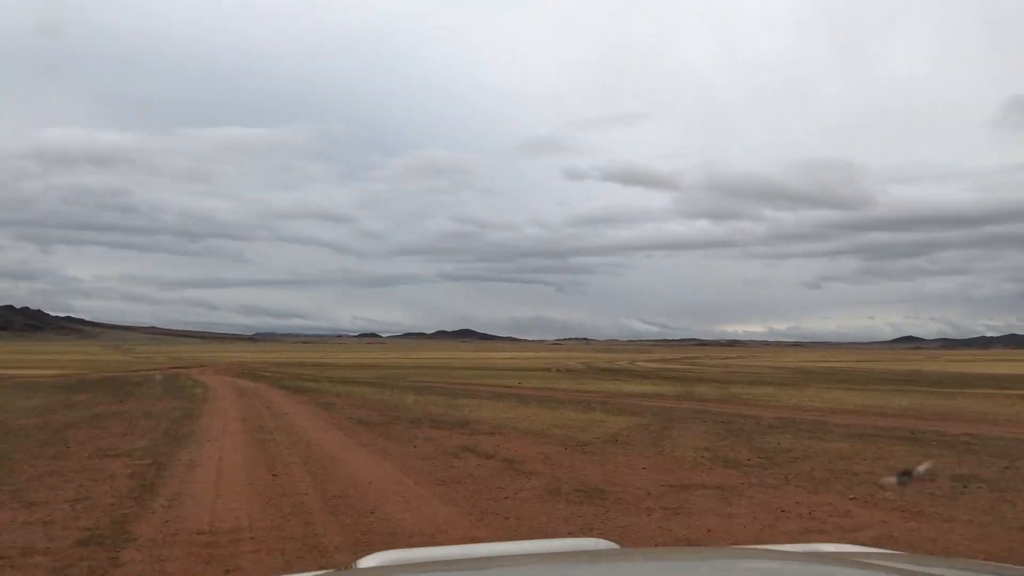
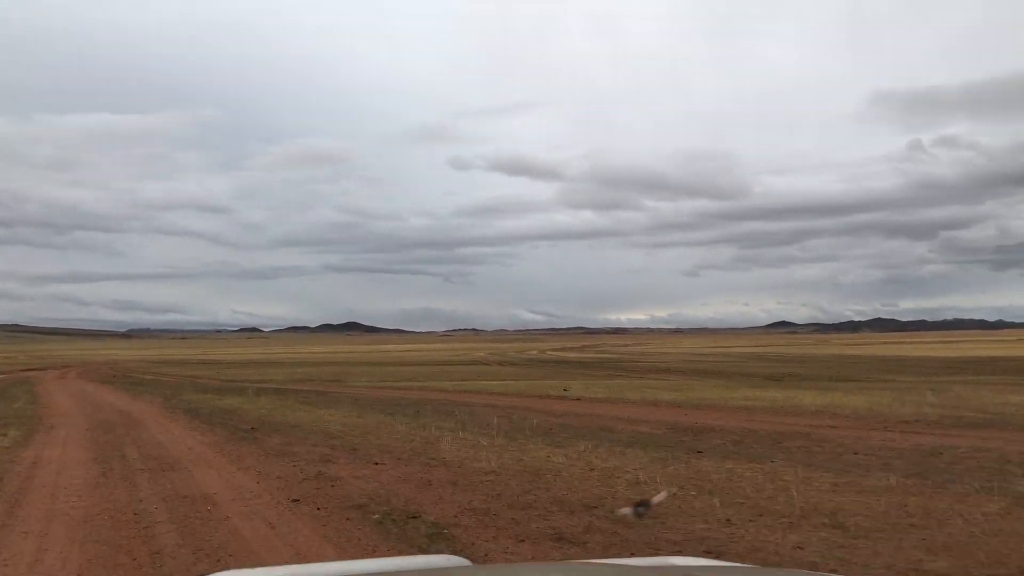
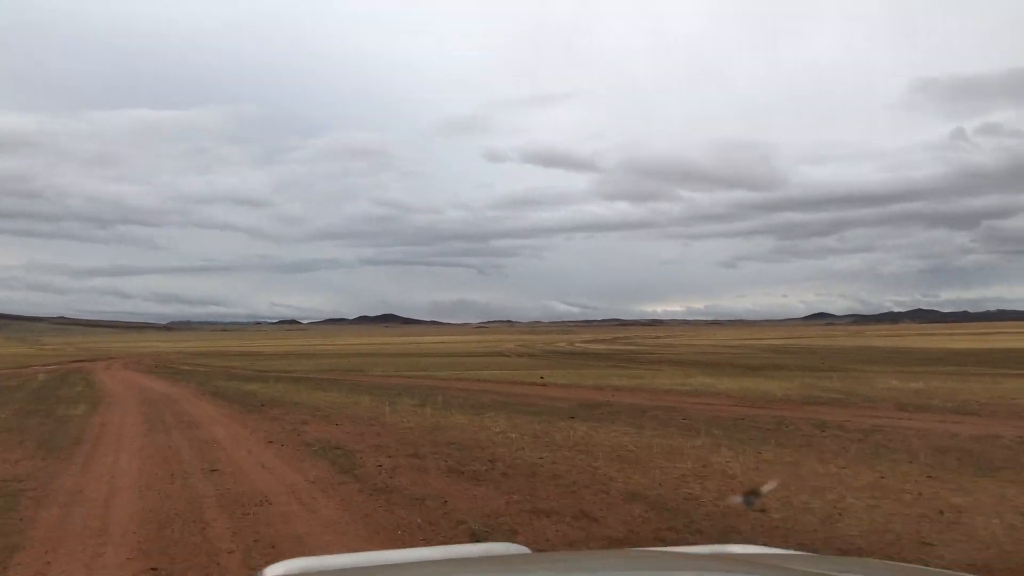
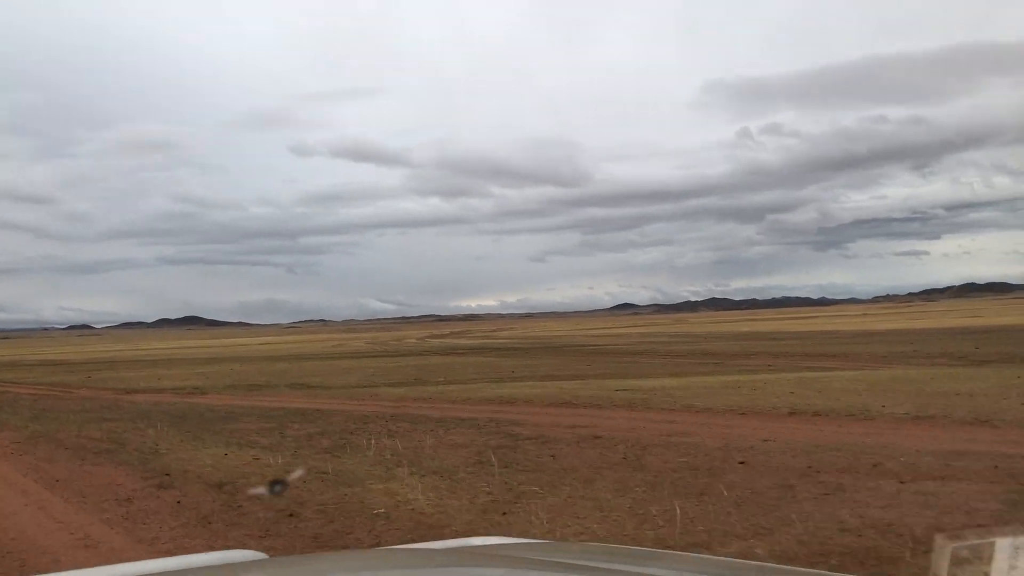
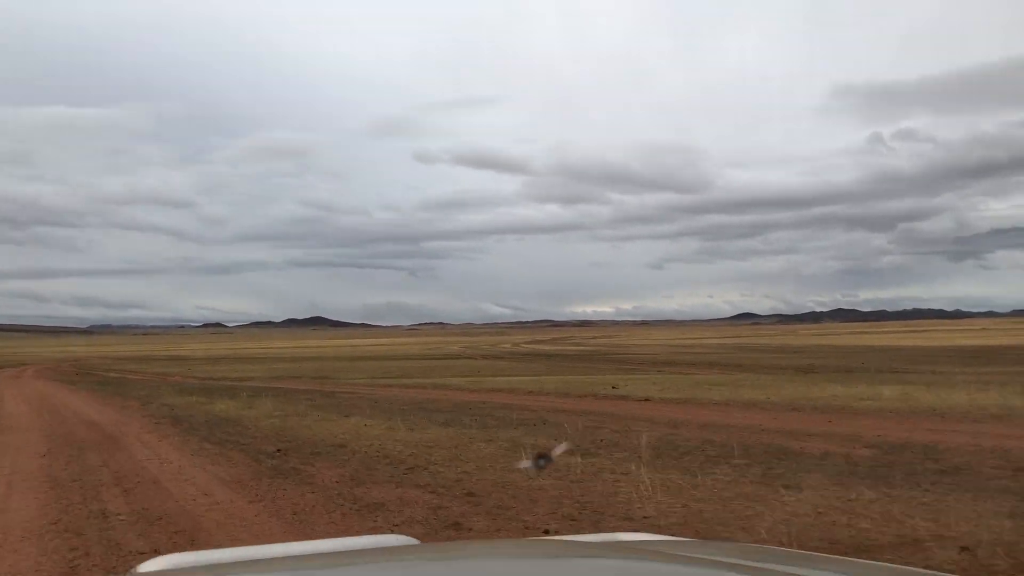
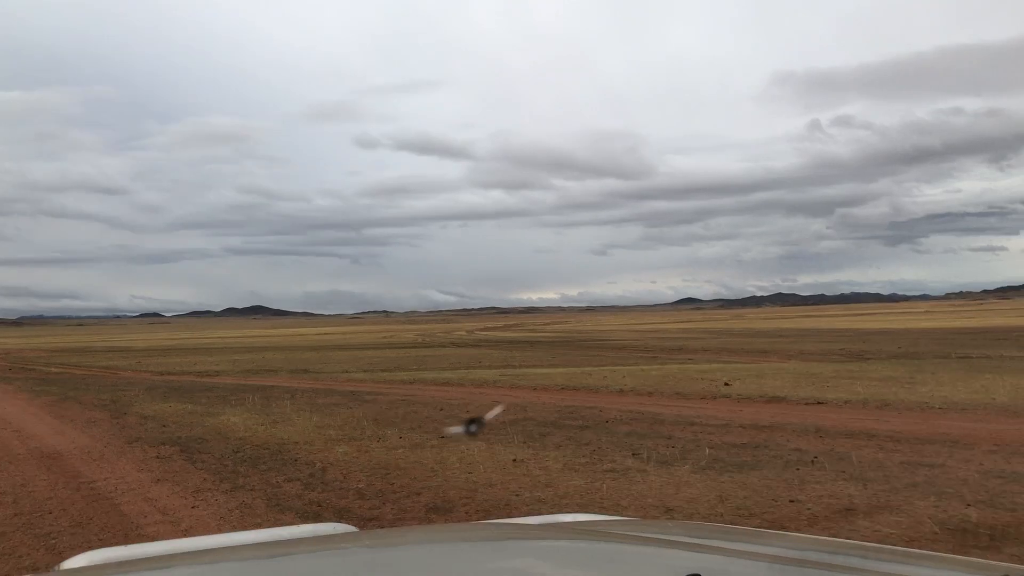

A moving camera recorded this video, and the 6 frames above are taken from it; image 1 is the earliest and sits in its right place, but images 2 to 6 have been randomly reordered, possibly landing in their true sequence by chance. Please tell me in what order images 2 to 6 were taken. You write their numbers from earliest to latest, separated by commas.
3, 2, 5, 6, 4
